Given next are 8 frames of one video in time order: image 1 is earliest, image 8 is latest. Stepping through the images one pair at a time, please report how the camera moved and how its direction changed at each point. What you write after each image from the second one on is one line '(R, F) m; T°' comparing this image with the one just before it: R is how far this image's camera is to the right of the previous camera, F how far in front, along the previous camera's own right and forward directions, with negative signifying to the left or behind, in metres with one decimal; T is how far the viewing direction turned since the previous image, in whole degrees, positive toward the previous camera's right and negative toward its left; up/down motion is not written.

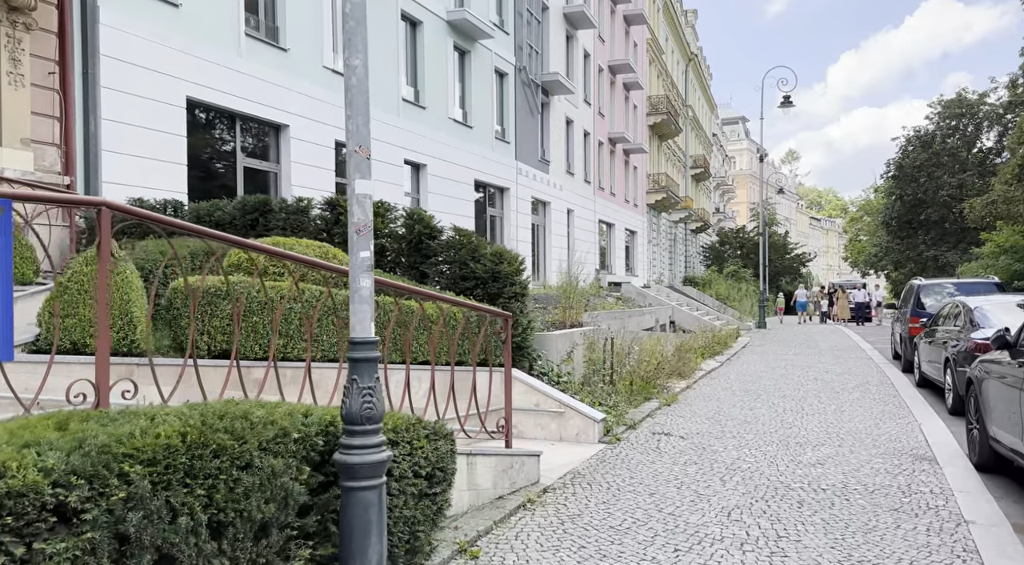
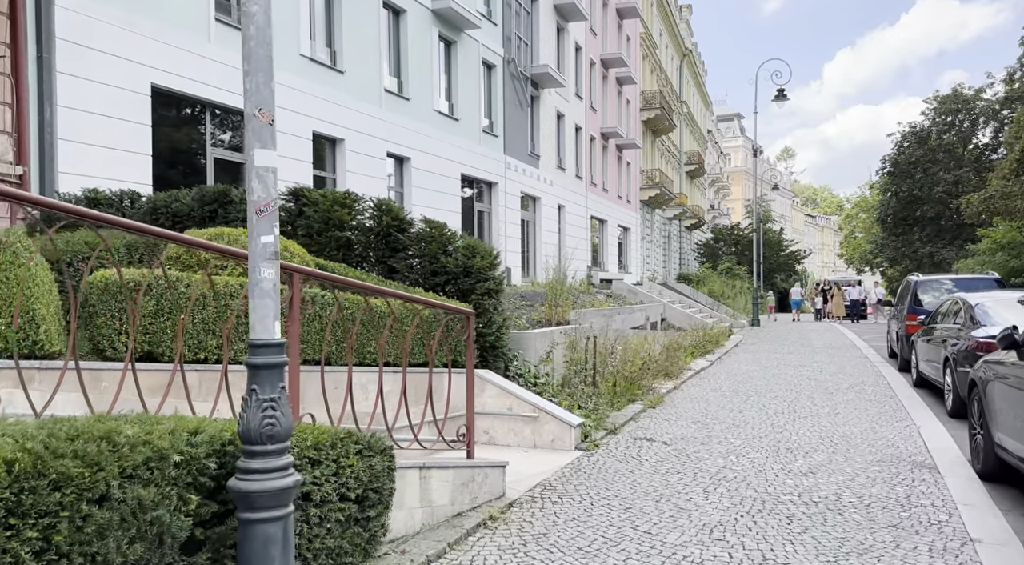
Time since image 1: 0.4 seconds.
(+0.2, +0.4) m; 0°
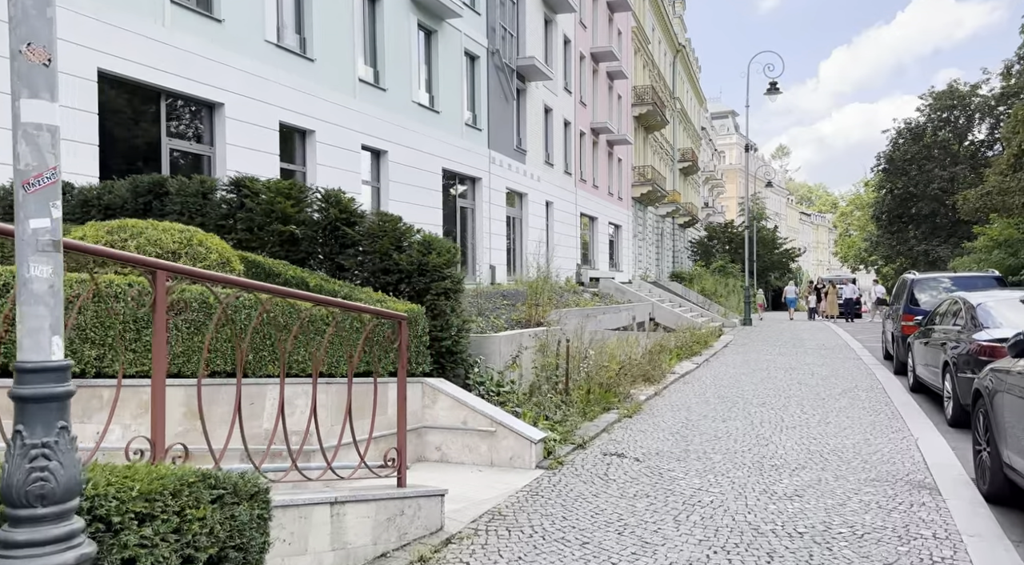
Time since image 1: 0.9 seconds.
(+0.3, +0.6) m; 0°
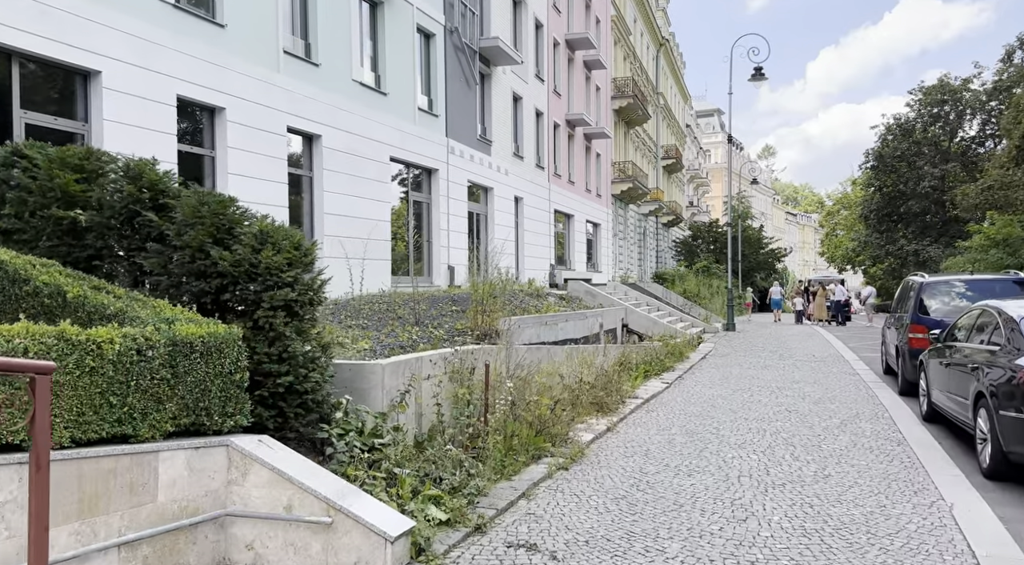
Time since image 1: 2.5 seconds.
(+0.6, +1.8) m; +1°
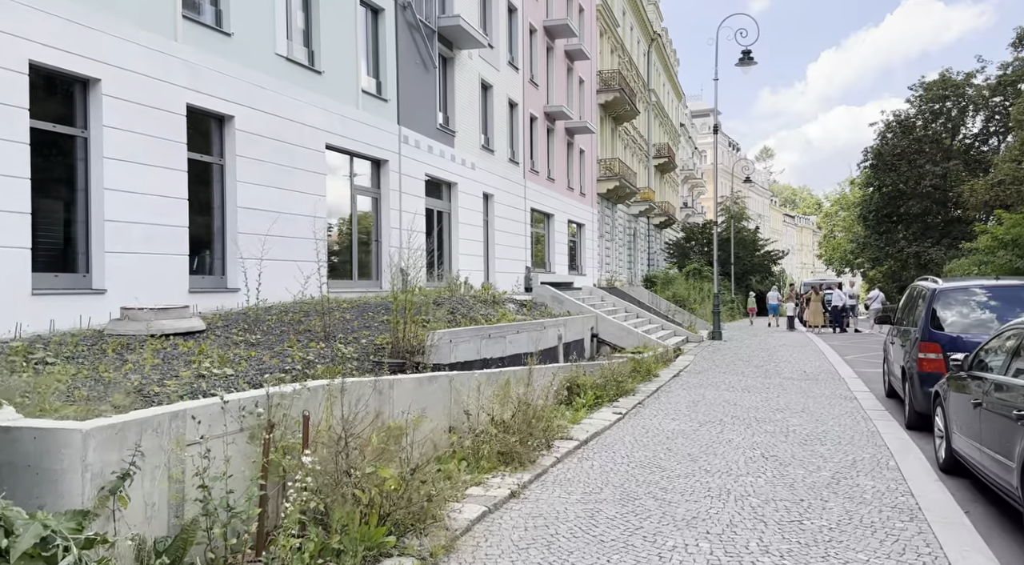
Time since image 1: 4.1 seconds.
(+0.8, +1.9) m; 0°
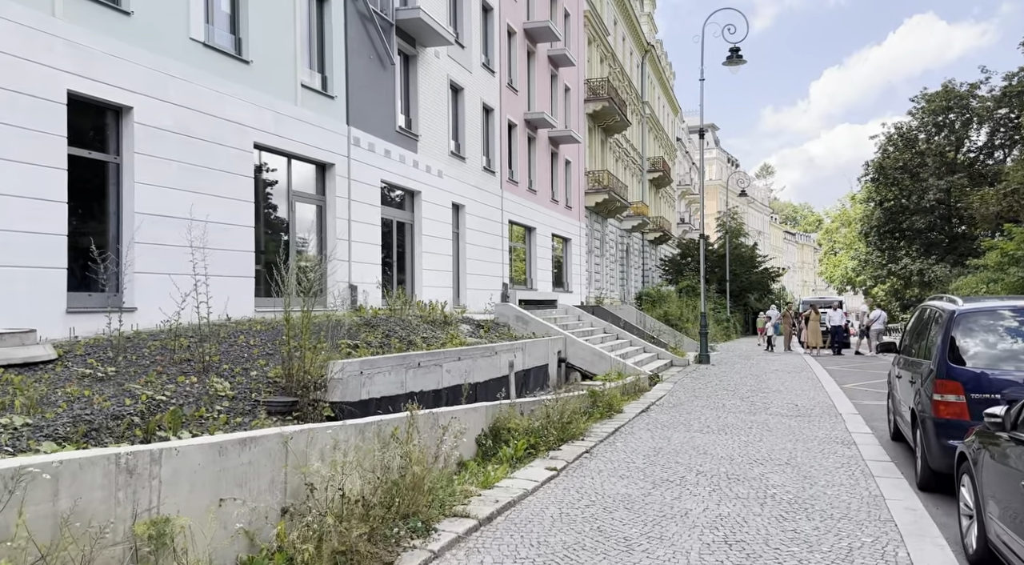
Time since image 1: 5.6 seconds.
(+0.8, +1.7) m; 0°
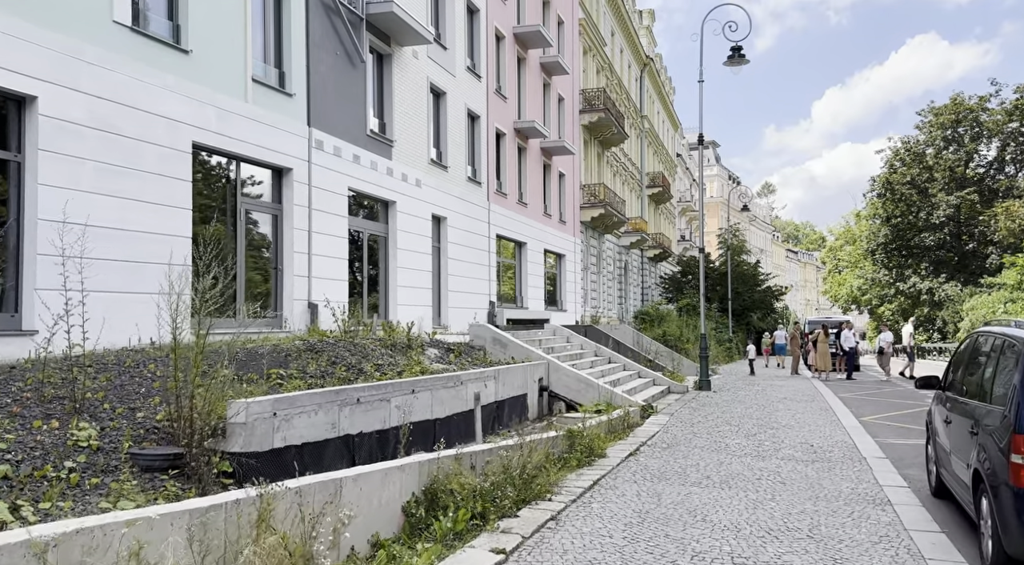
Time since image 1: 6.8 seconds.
(+0.4, +1.5) m; 0°
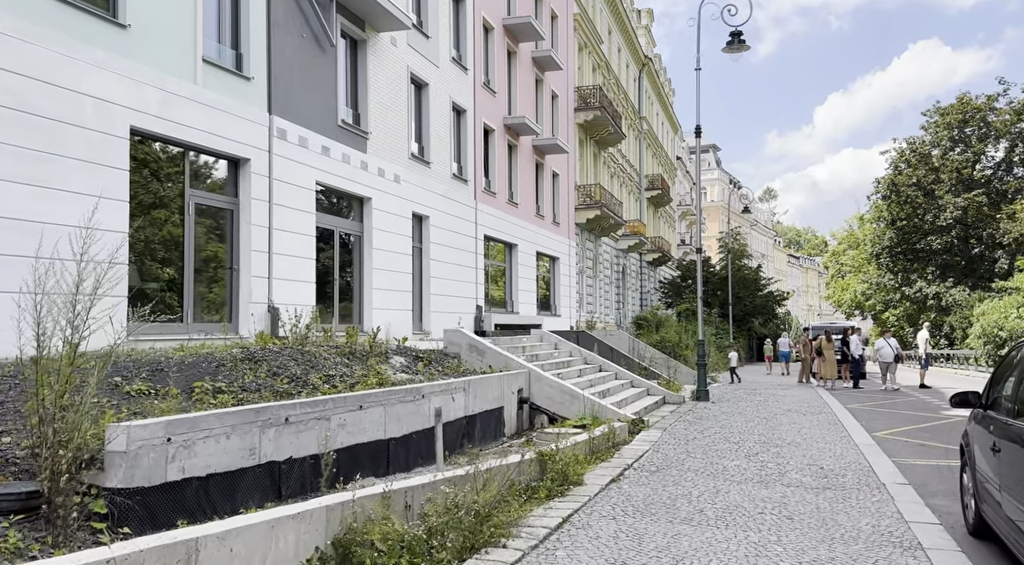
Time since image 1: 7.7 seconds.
(+0.3, +1.1) m; 0°
